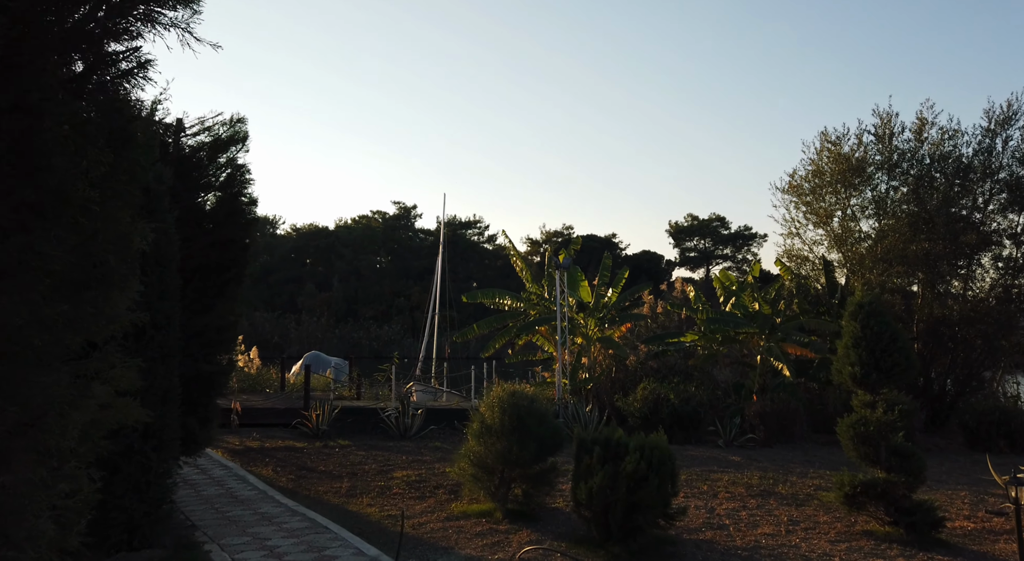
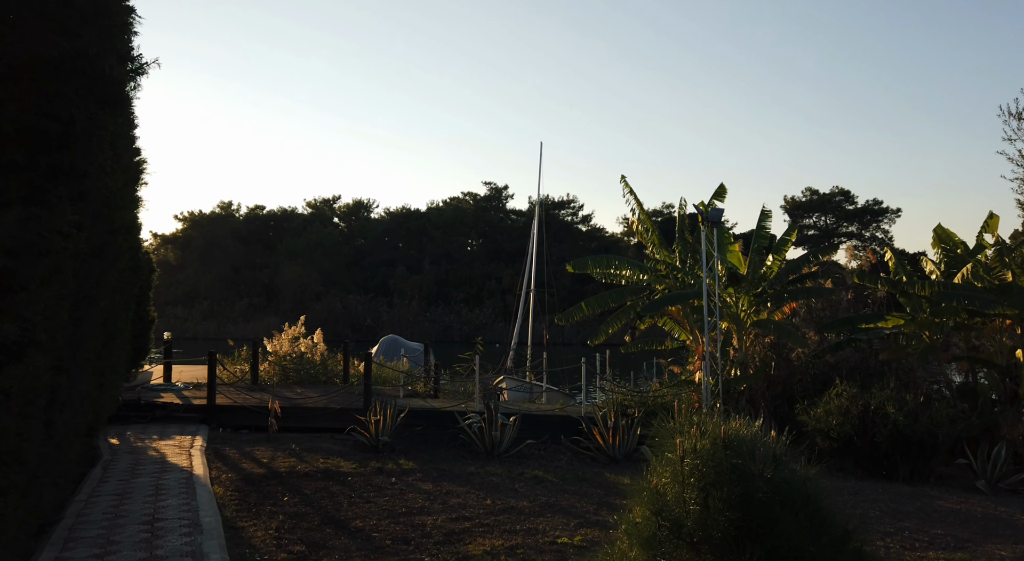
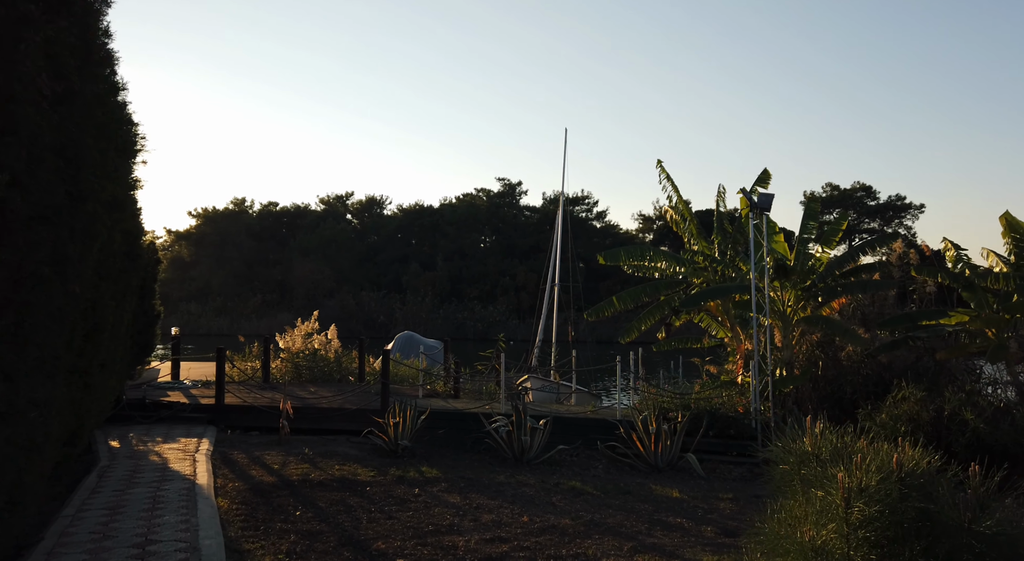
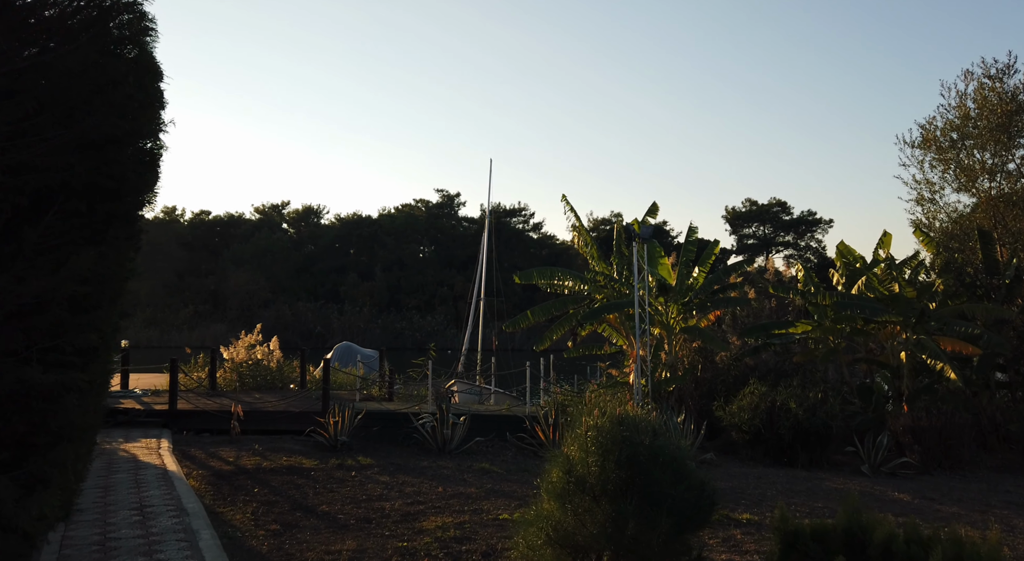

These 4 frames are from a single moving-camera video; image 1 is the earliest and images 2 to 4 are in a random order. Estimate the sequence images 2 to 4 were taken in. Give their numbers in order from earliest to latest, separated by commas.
4, 2, 3
